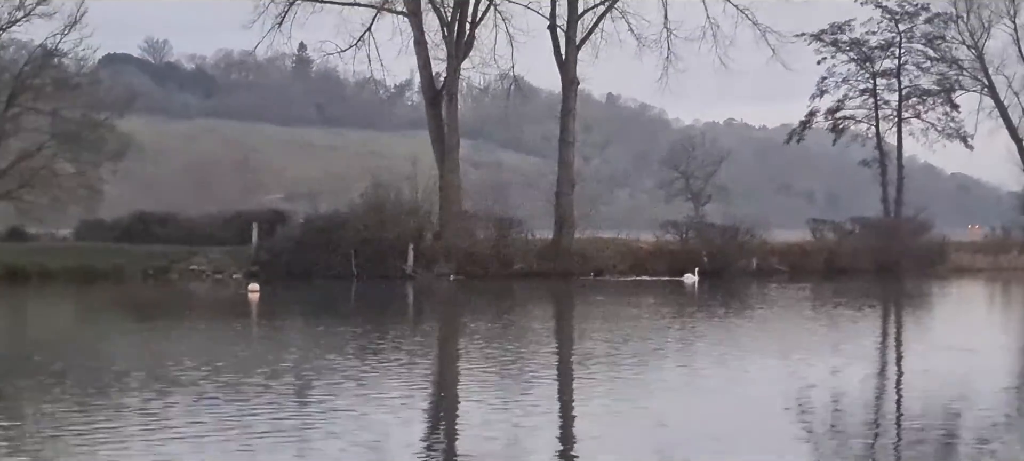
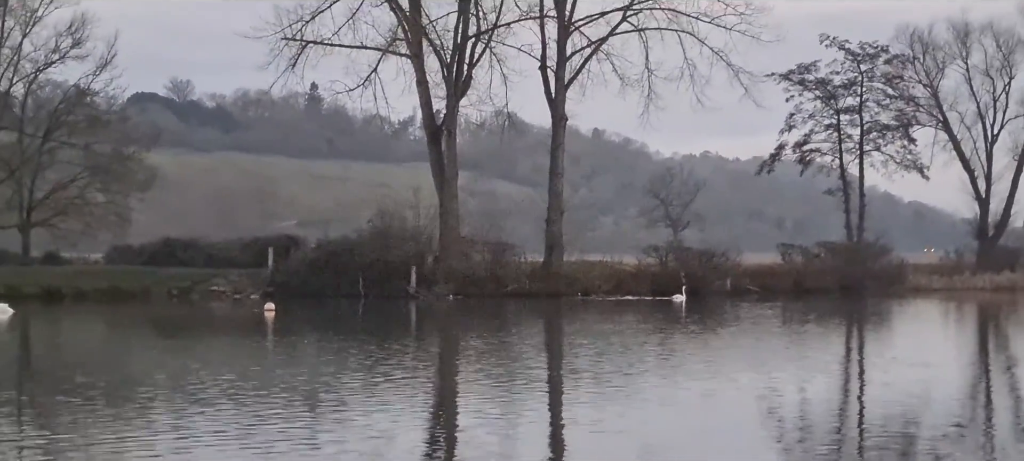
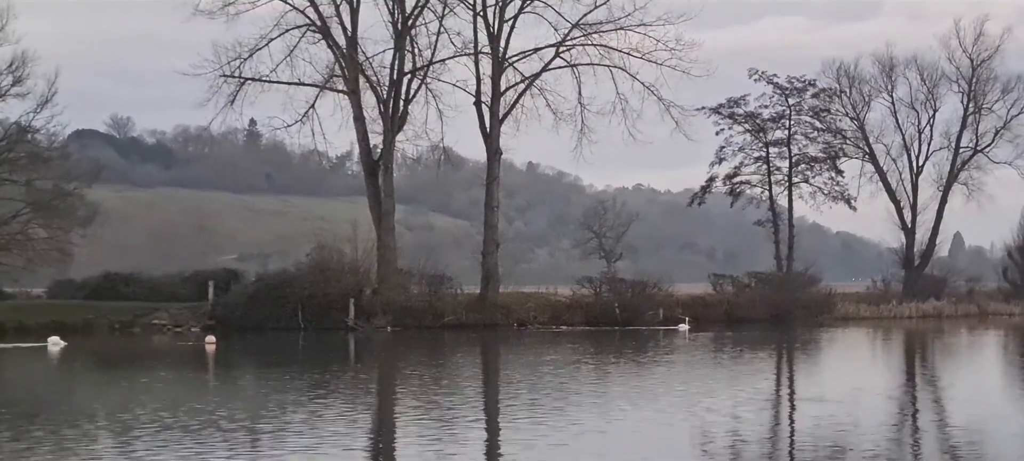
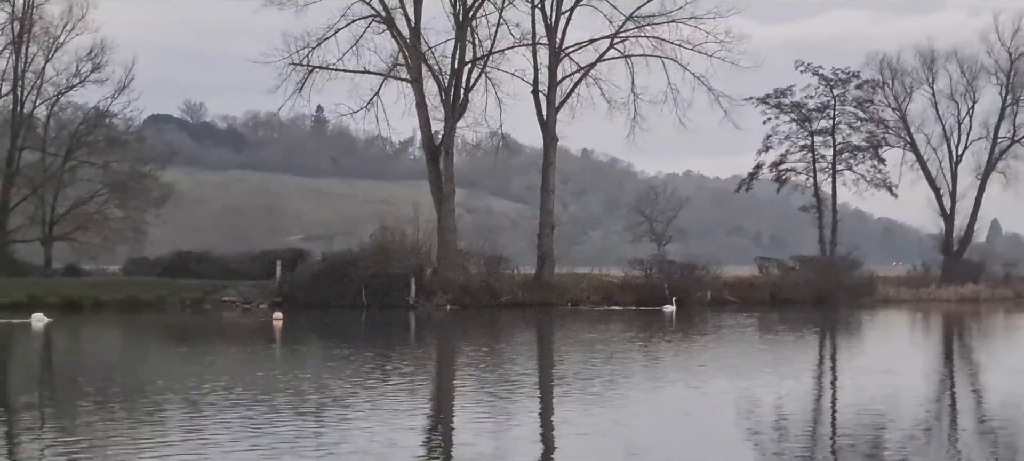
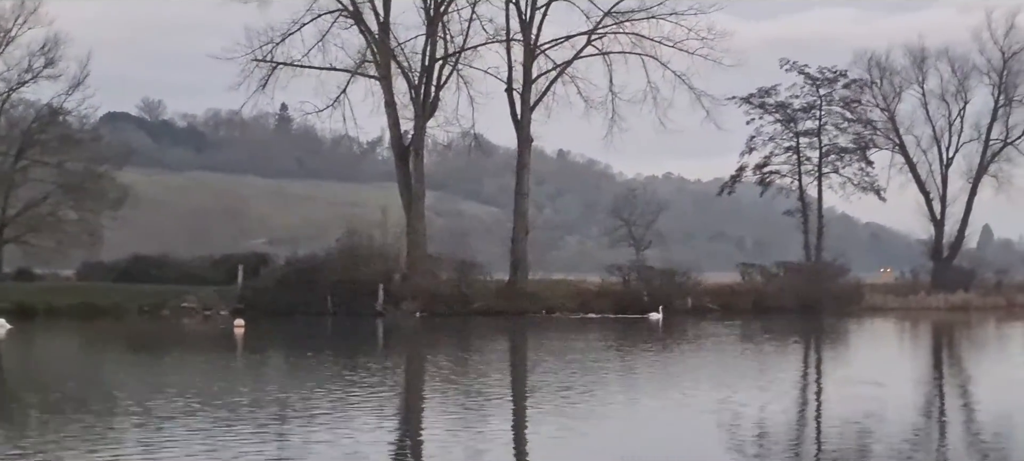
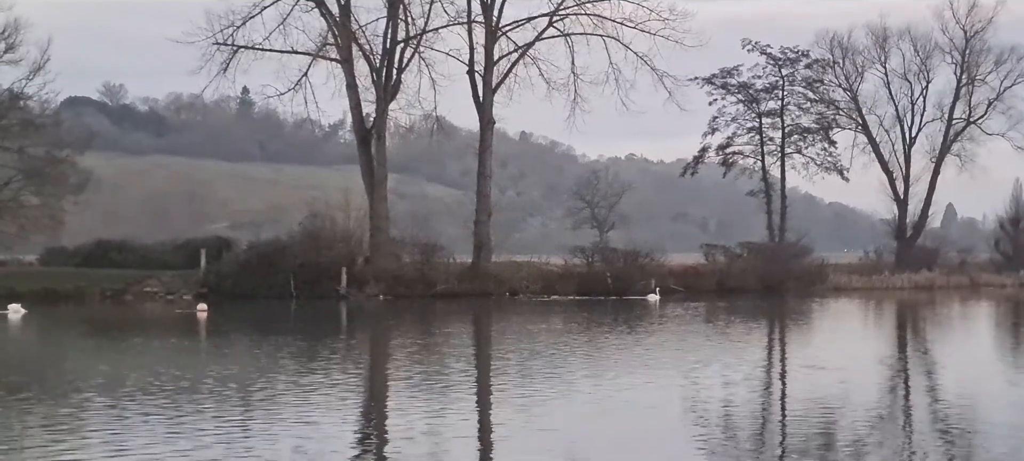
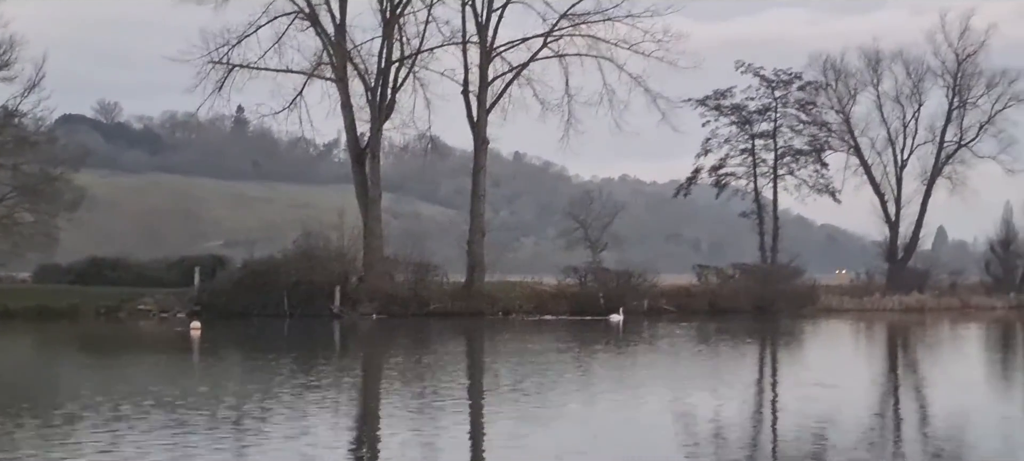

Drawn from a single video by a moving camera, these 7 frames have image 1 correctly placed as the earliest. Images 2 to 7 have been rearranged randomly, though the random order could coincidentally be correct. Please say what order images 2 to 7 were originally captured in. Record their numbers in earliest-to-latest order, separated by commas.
2, 4, 5, 7, 6, 3
